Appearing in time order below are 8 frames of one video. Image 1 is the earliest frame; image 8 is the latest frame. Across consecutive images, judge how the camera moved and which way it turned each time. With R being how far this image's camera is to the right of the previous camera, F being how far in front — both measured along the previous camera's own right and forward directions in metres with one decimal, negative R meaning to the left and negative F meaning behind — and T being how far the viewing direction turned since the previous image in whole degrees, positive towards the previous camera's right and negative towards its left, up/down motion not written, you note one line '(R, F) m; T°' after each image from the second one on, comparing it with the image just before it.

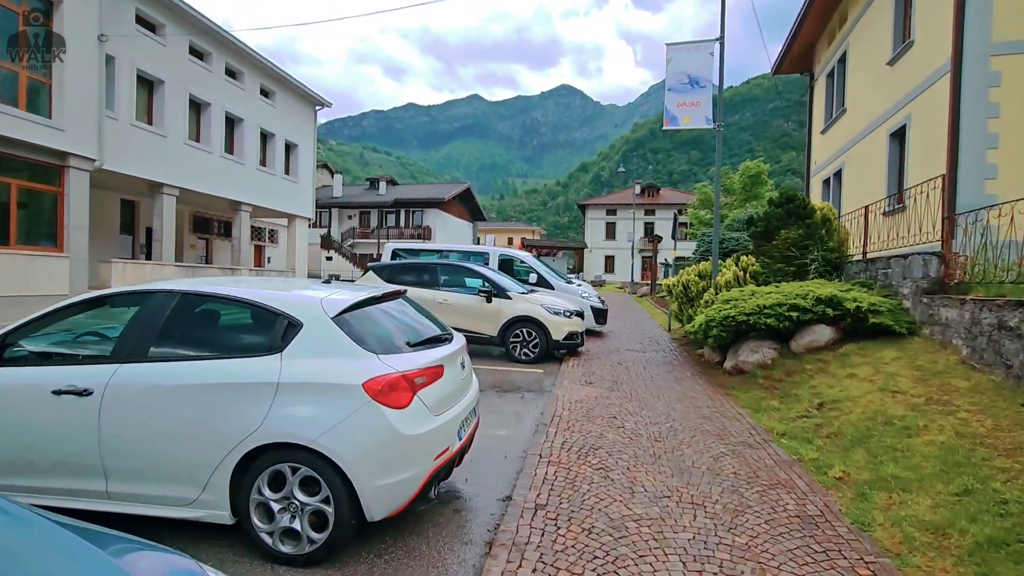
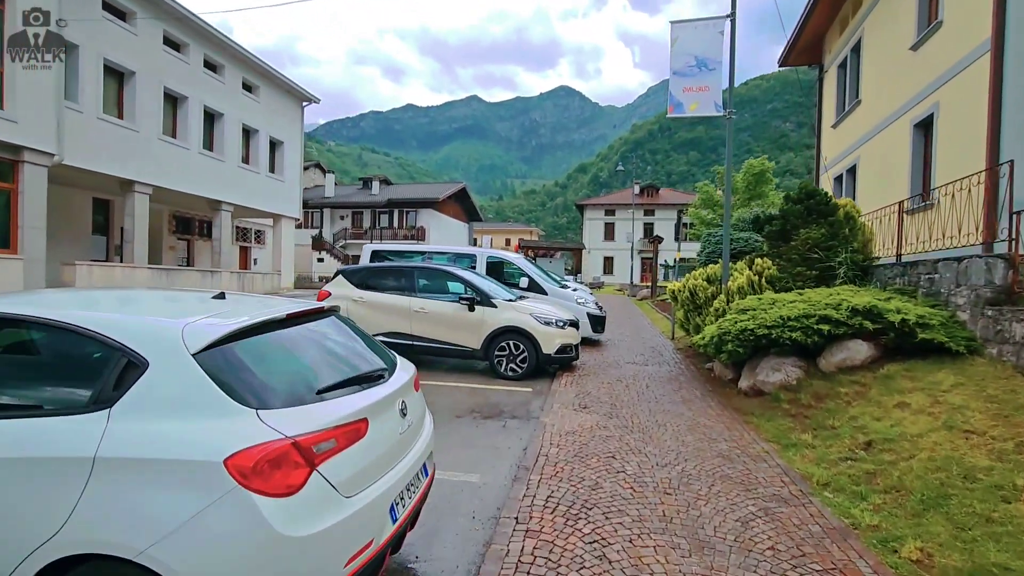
(+0.2, +1.1) m; 0°
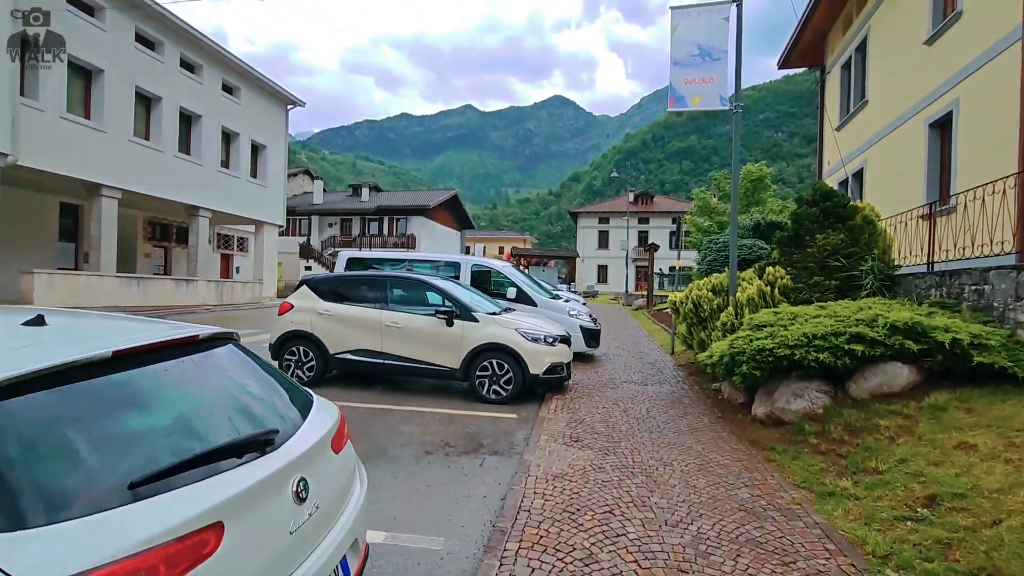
(+0.1, +0.9) m; +1°
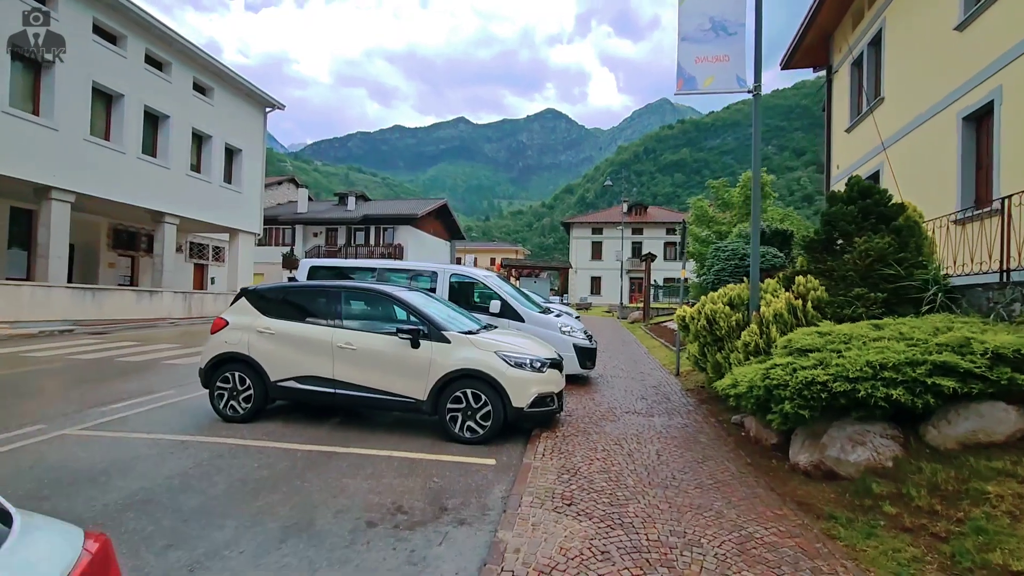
(+0.2, +1.3) m; +1°
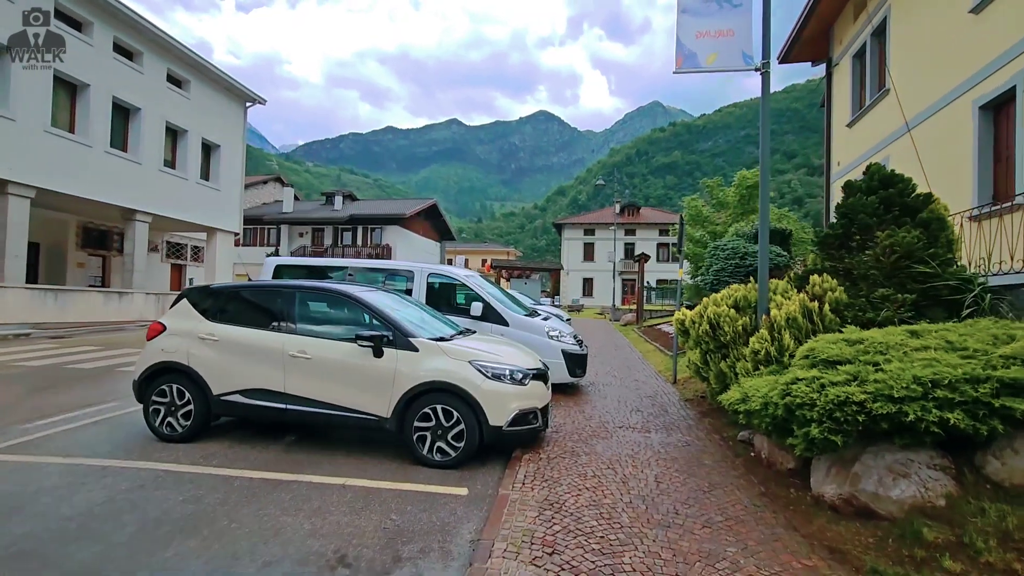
(+0.1, +0.8) m; +1°
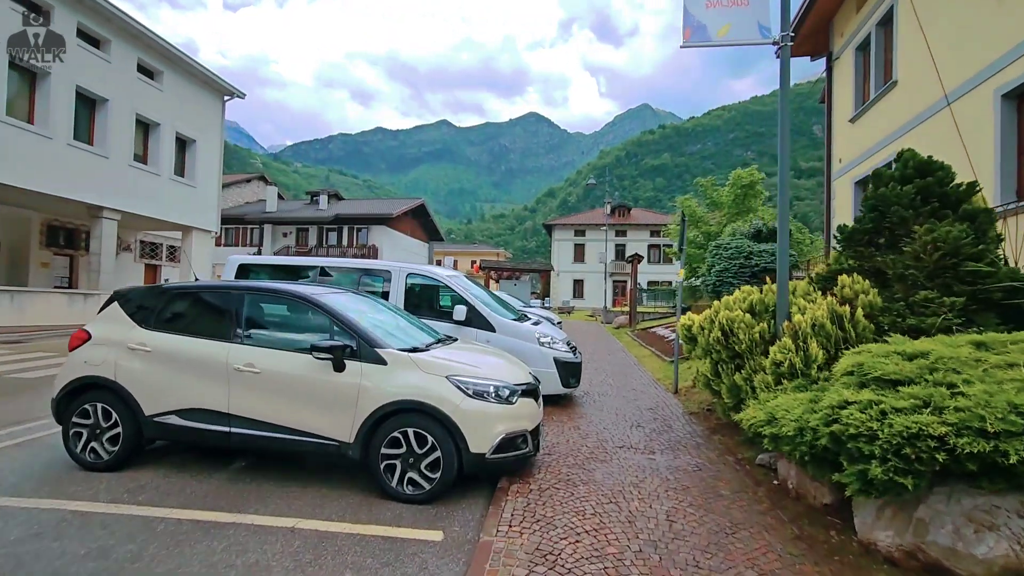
(0.0, +0.8) m; +1°
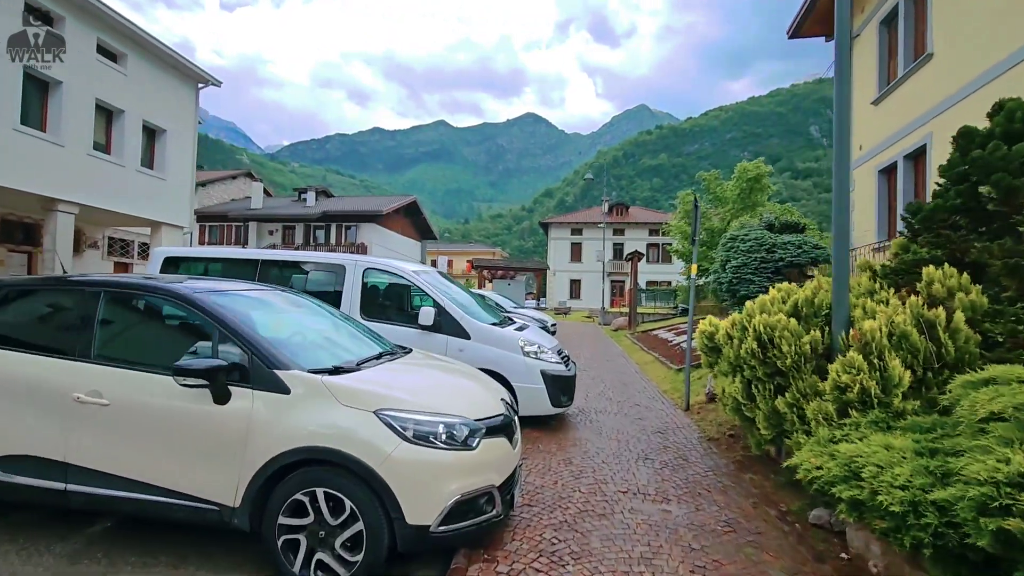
(+0.2, +1.4) m; 0°
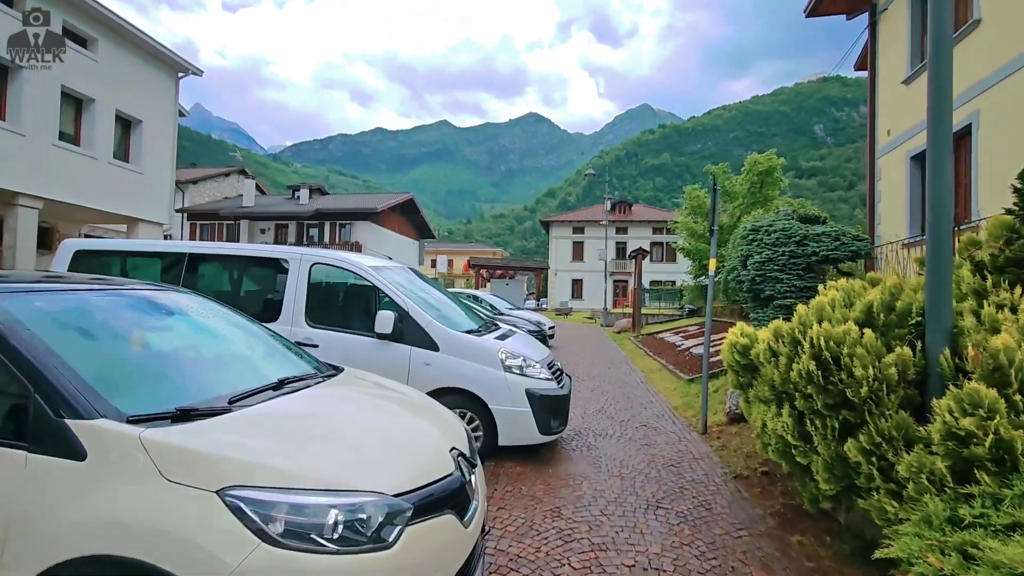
(+0.2, +1.2) m; 0°
